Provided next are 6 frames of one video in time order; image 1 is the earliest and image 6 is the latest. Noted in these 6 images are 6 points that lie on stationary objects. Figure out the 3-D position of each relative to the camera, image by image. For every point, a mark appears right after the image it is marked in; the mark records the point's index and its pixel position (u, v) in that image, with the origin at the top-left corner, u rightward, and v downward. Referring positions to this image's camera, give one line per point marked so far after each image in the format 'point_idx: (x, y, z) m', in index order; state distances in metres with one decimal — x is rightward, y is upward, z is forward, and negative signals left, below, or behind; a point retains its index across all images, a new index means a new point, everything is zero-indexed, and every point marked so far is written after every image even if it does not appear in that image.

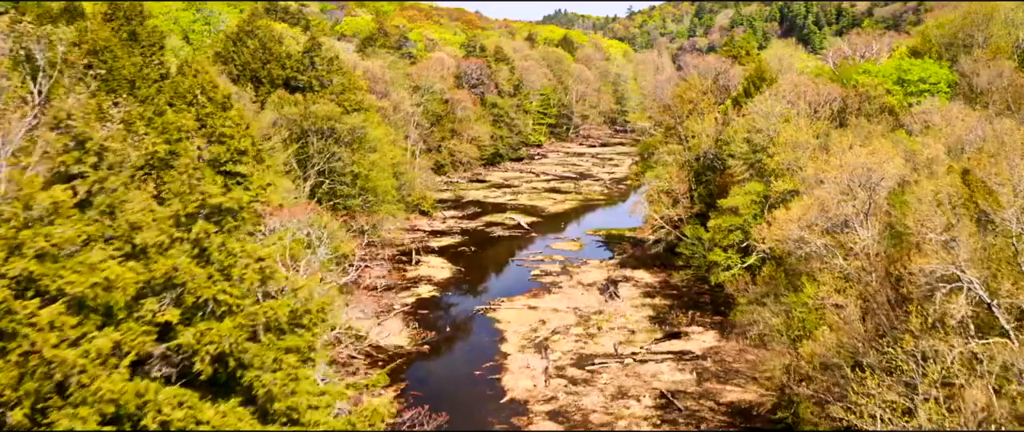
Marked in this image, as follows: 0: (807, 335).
0: (+7.6, -3.1, +19.7) m
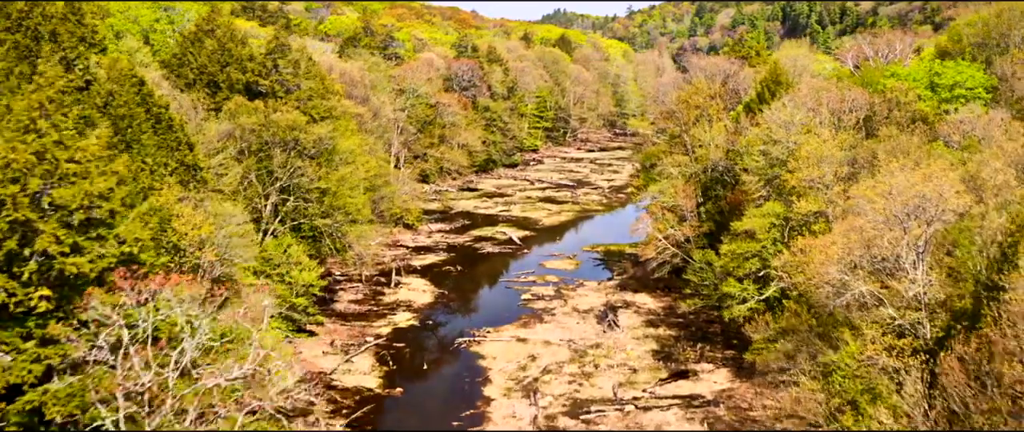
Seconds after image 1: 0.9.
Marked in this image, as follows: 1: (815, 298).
0: (+7.1, -4.0, +16.1) m
1: (+7.9, -2.1, +19.9) m
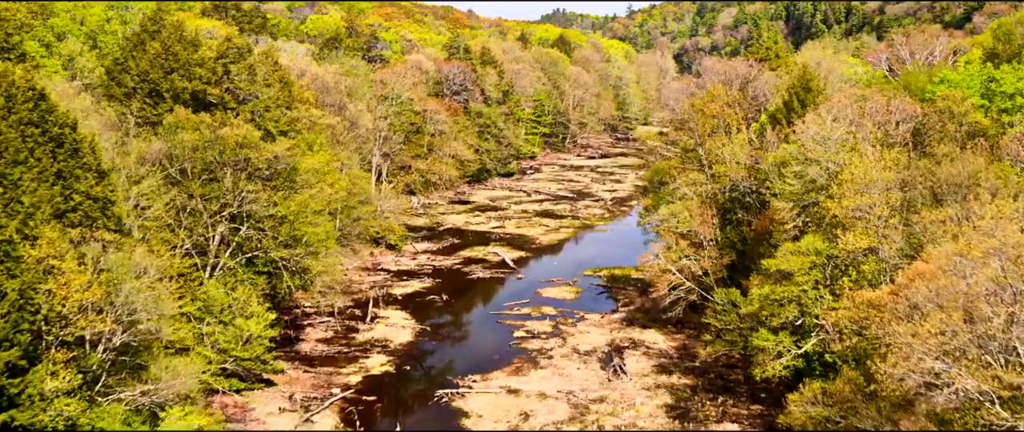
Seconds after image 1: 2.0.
0: (+6.7, -5.0, +11.7) m
1: (+7.5, -3.2, +15.6) m
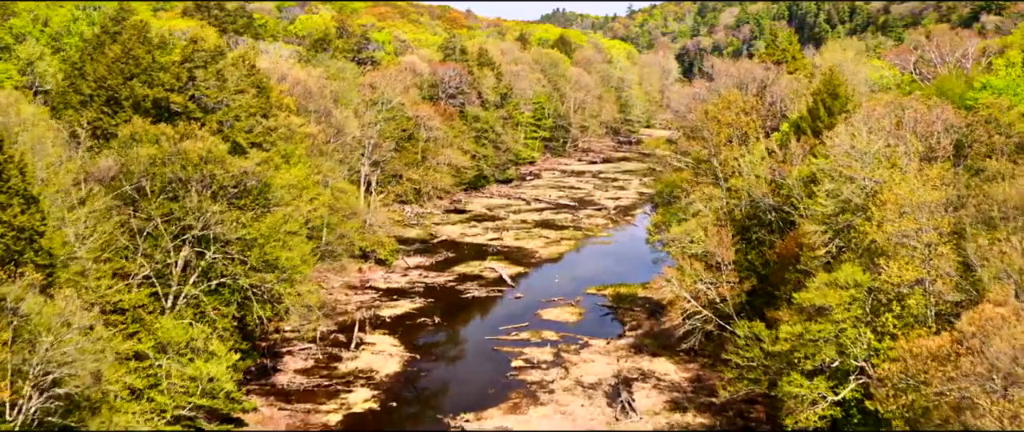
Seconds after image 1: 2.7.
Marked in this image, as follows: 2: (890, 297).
0: (+6.7, -5.7, +9.0) m
1: (+7.4, -3.8, +12.9) m
2: (+9.1, -2.0, +18.5) m
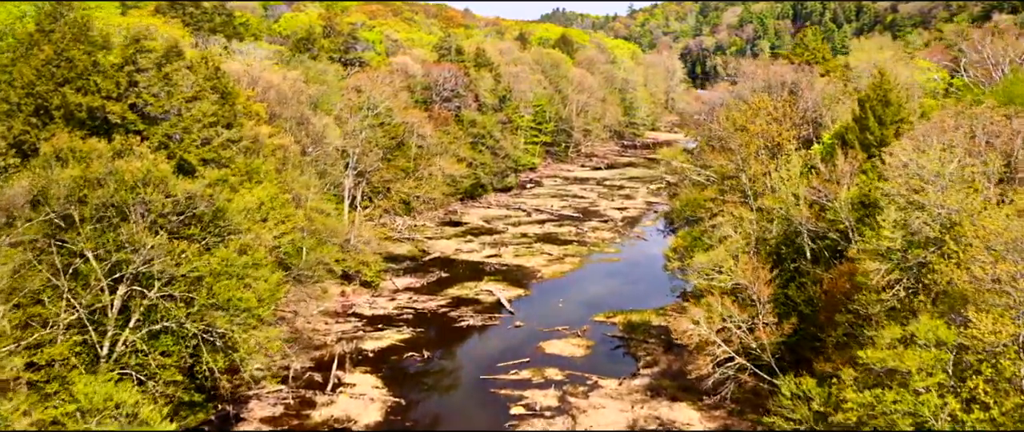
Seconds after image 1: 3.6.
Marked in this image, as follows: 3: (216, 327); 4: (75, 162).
0: (+6.6, -6.5, +5.3) m
1: (+7.4, -4.6, +9.2) m
2: (+9.1, -2.7, +14.8) m
3: (-7.5, -2.7, +19.5) m
4: (-10.8, +1.3, +18.9) m
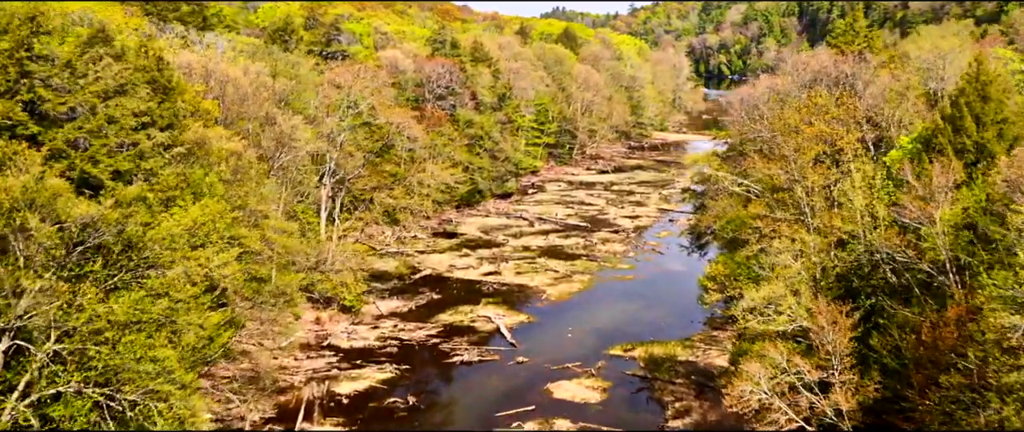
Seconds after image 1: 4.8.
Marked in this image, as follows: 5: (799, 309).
0: (+6.7, -7.1, +0.7) m
1: (+7.5, -5.2, +4.5) m
2: (+9.2, -3.3, +10.1) m
3: (-7.4, -3.3, +14.8) m
4: (-10.7, +0.7, +14.2) m
5: (+6.4, -2.1, +17.0) m
